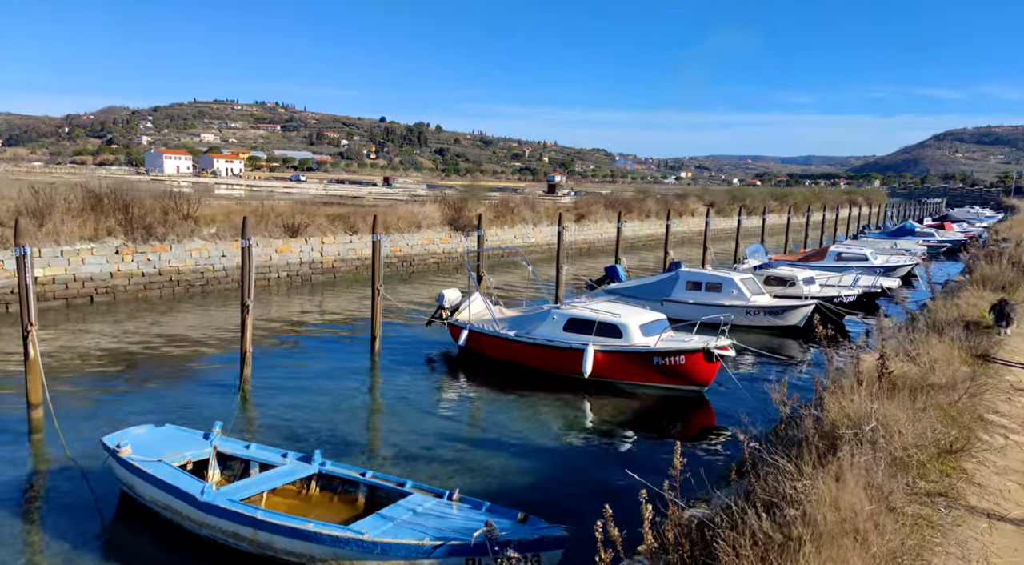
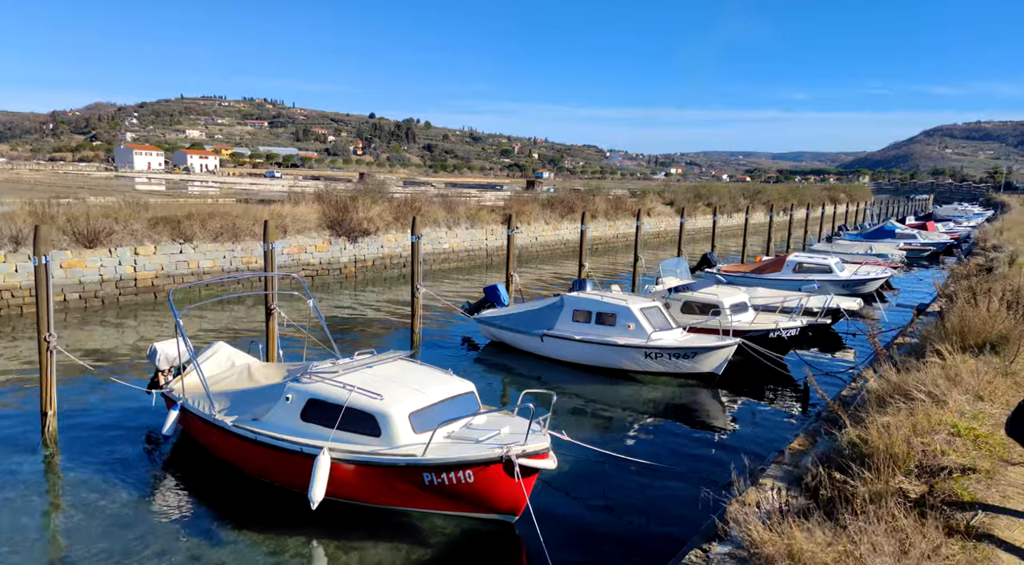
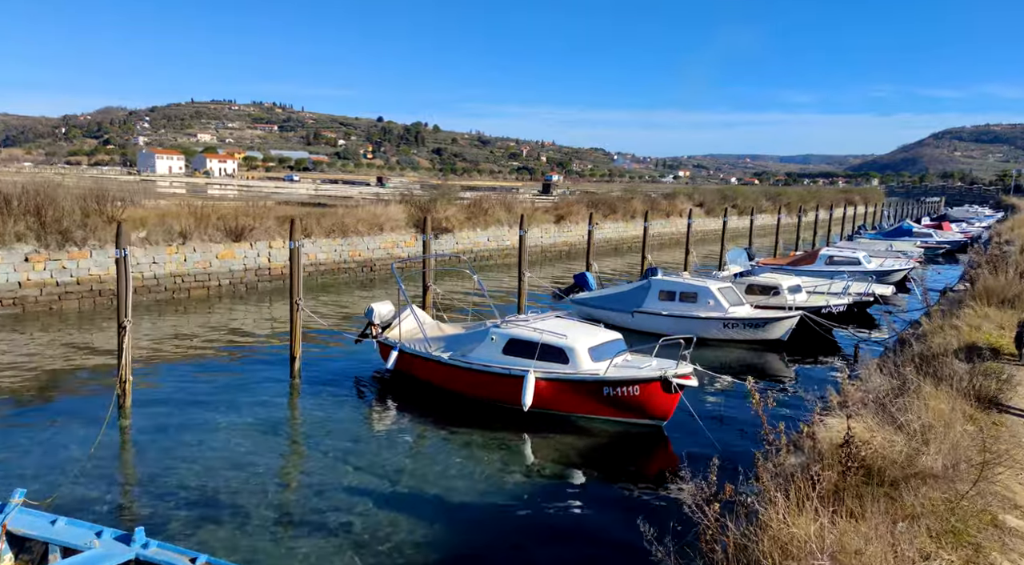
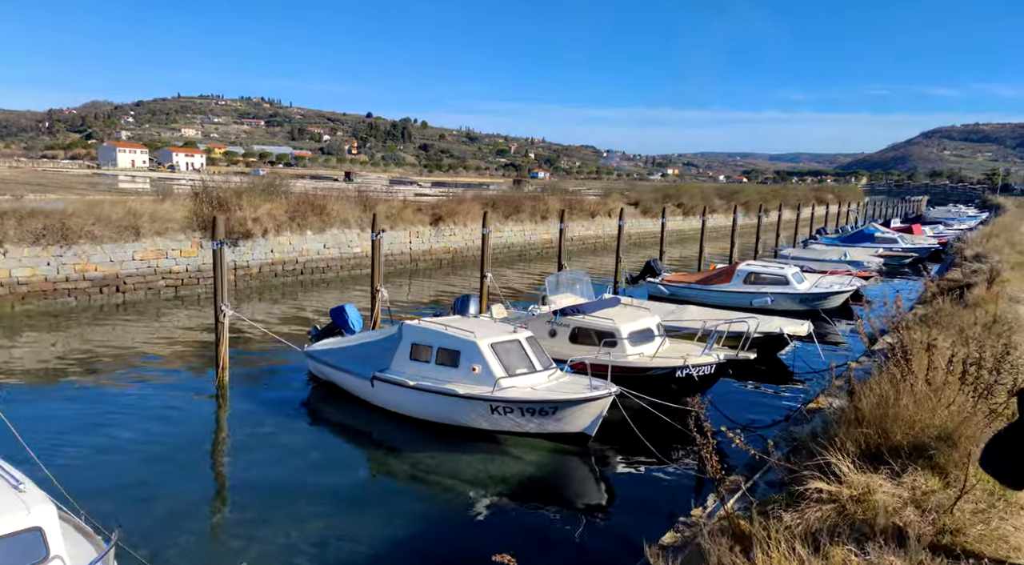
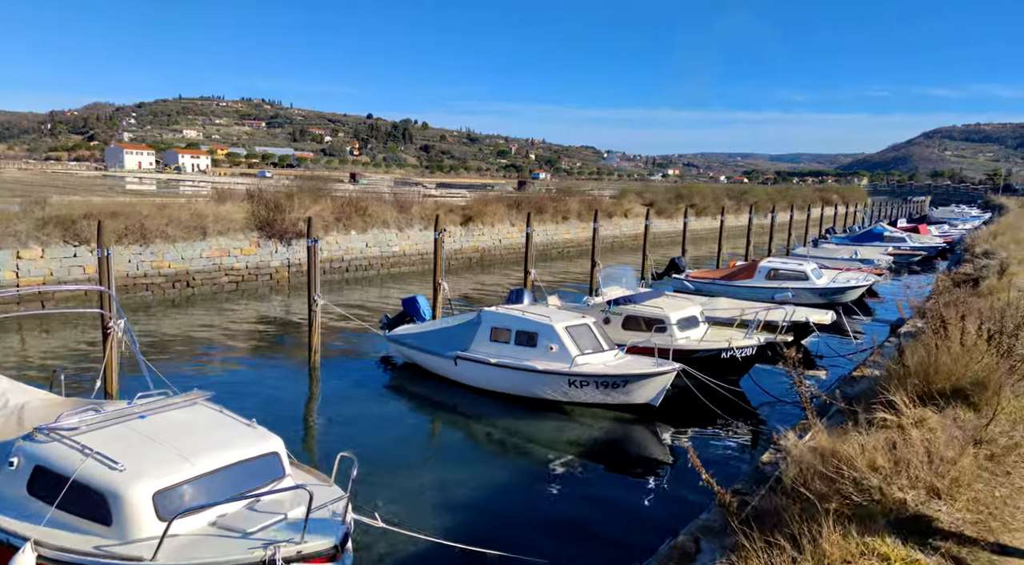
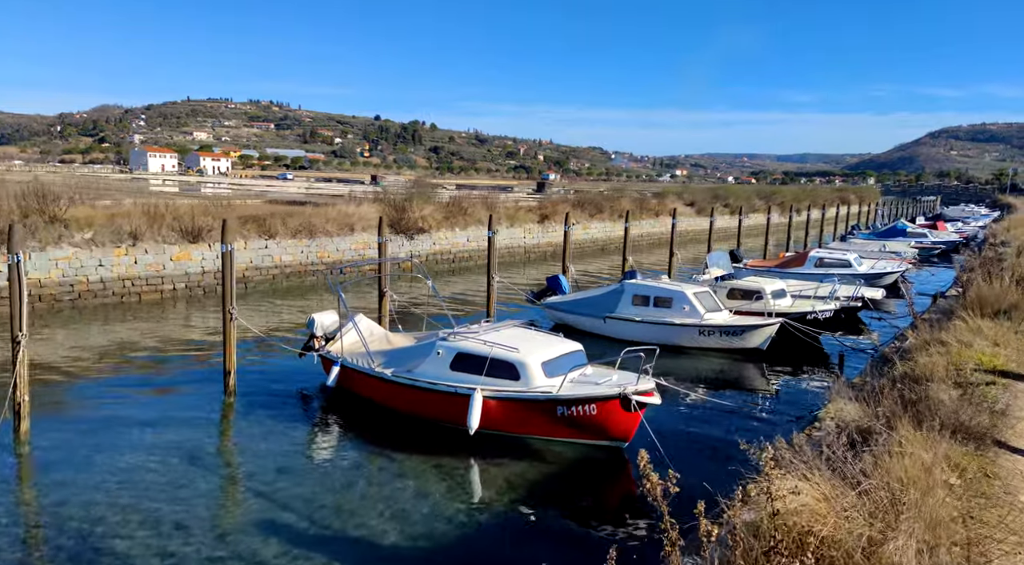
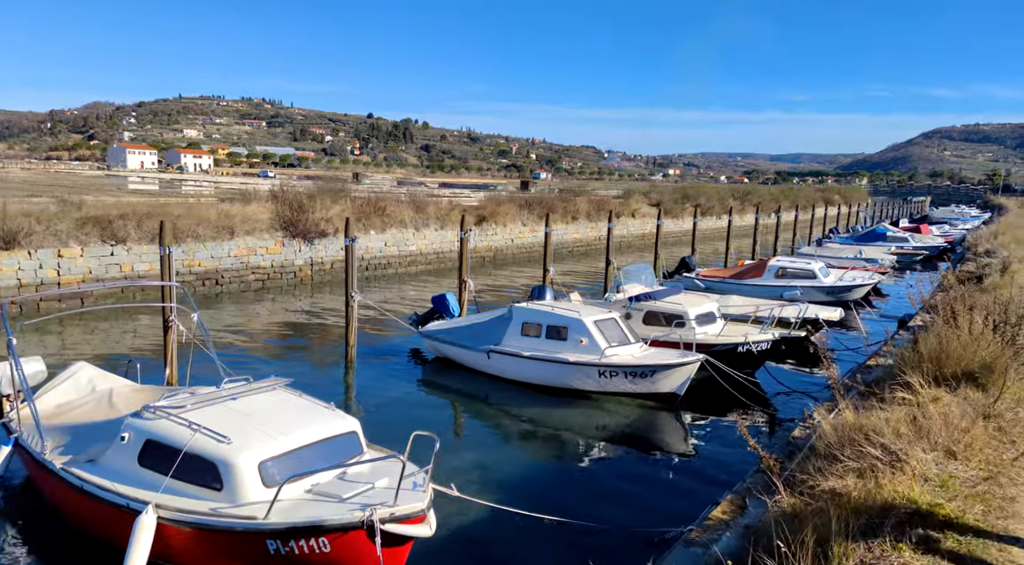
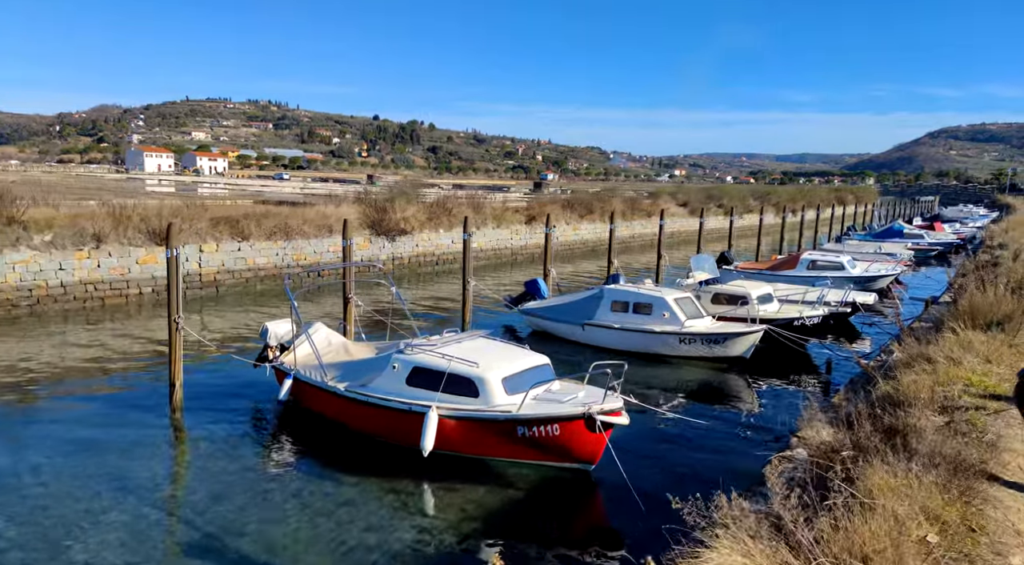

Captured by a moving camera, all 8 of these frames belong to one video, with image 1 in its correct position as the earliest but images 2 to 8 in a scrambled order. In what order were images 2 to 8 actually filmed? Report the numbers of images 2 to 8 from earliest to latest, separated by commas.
3, 6, 8, 2, 7, 5, 4
